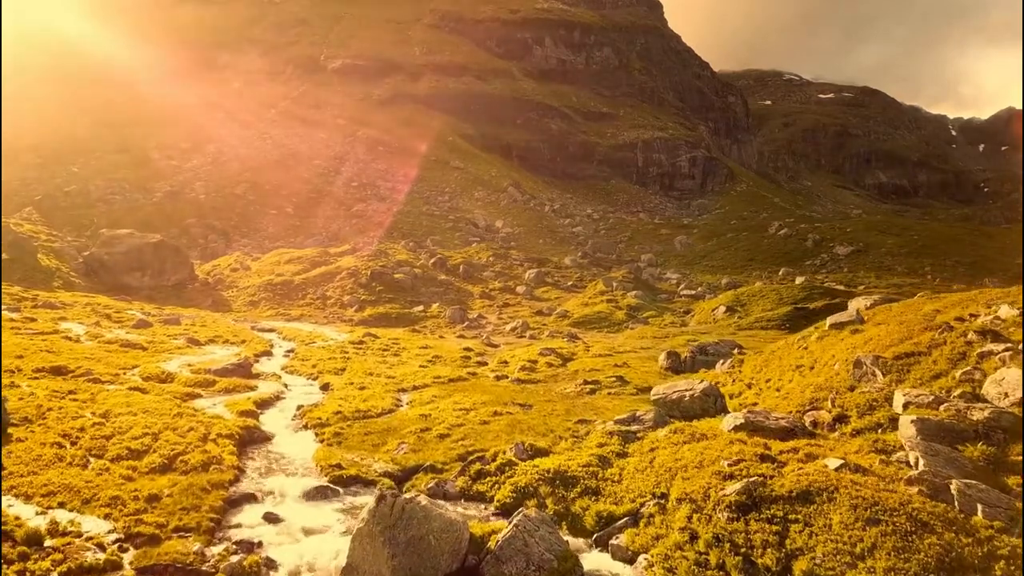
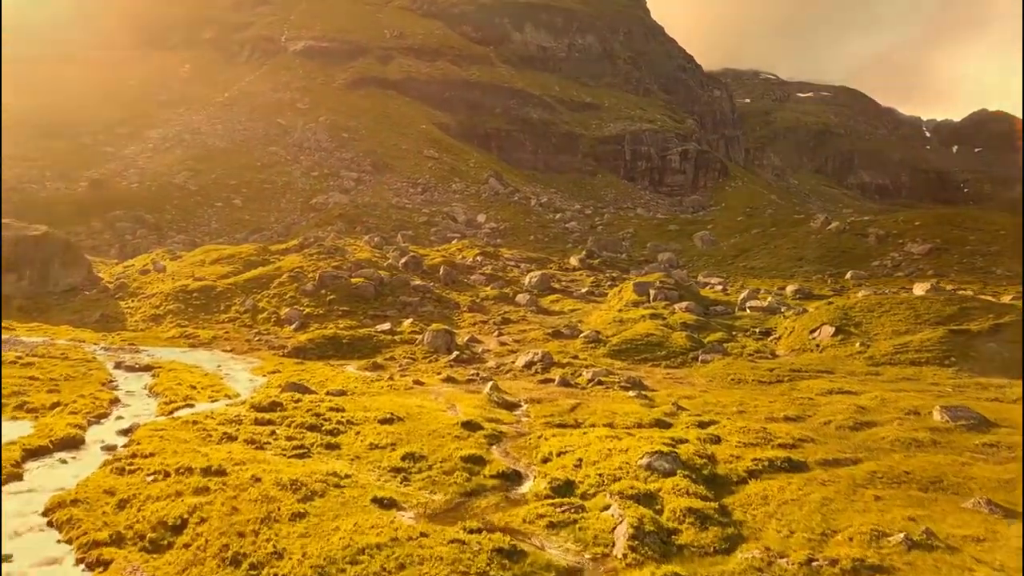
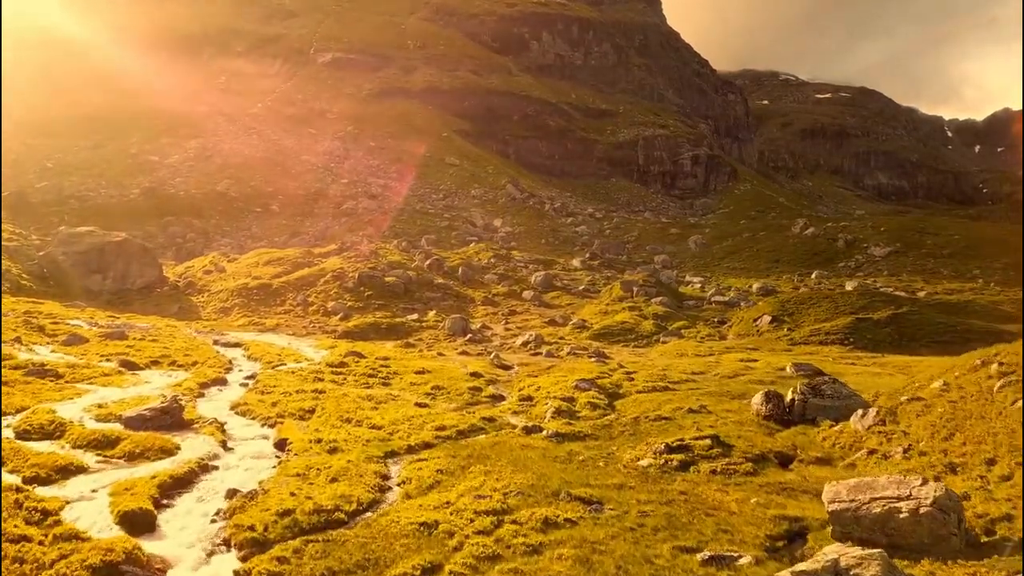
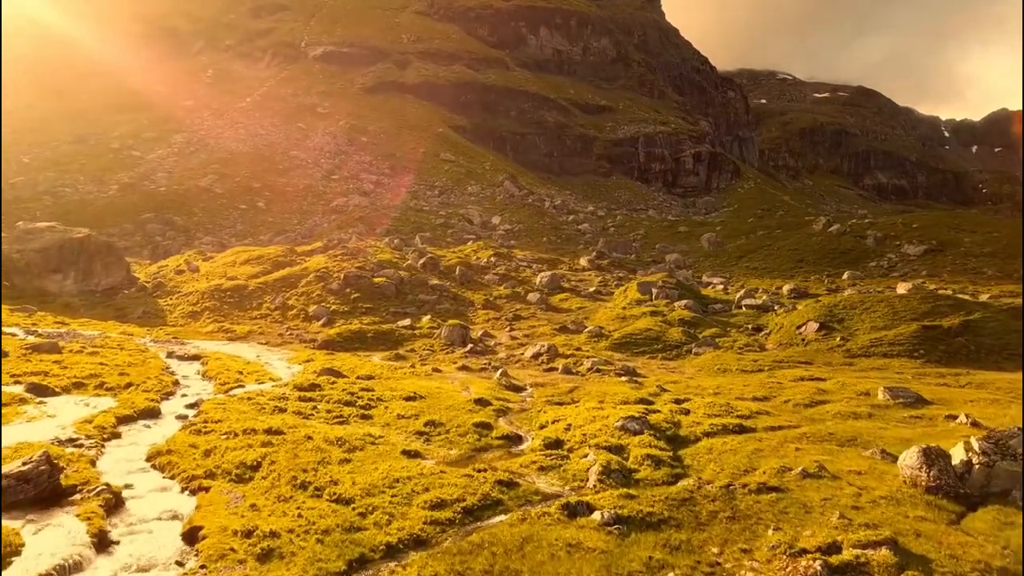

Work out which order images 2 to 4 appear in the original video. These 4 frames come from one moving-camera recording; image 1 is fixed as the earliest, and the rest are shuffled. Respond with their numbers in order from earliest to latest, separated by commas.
3, 4, 2
